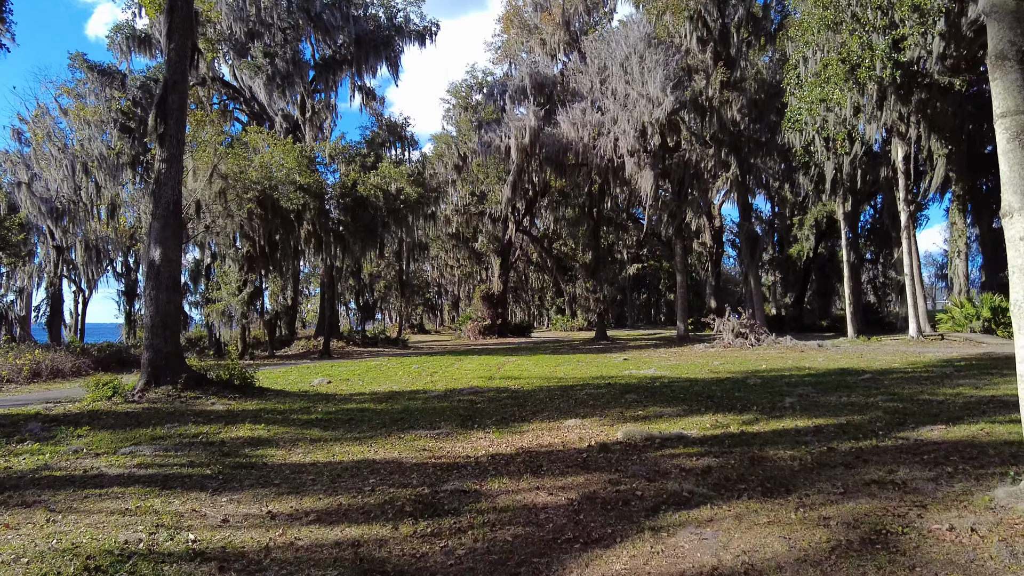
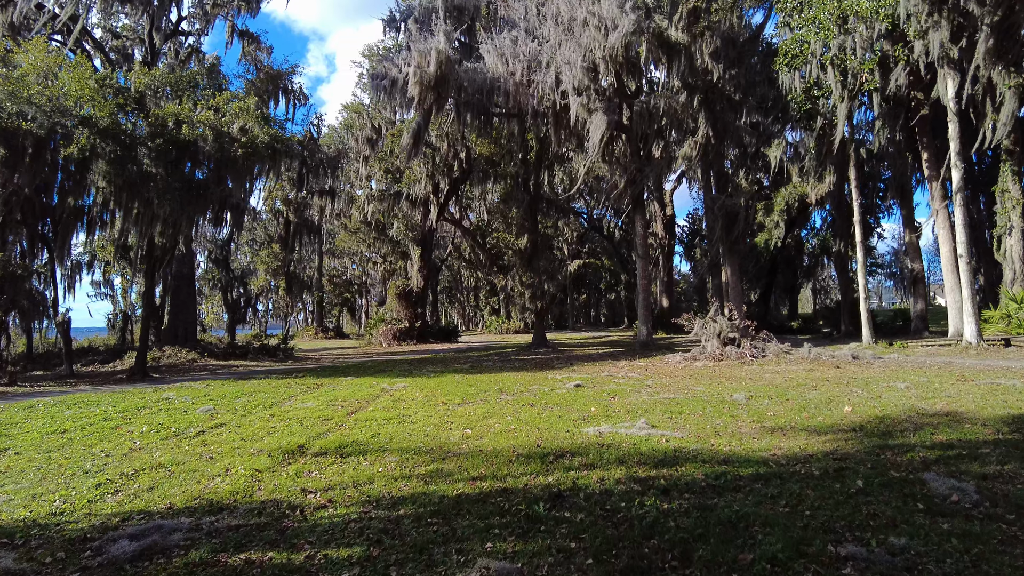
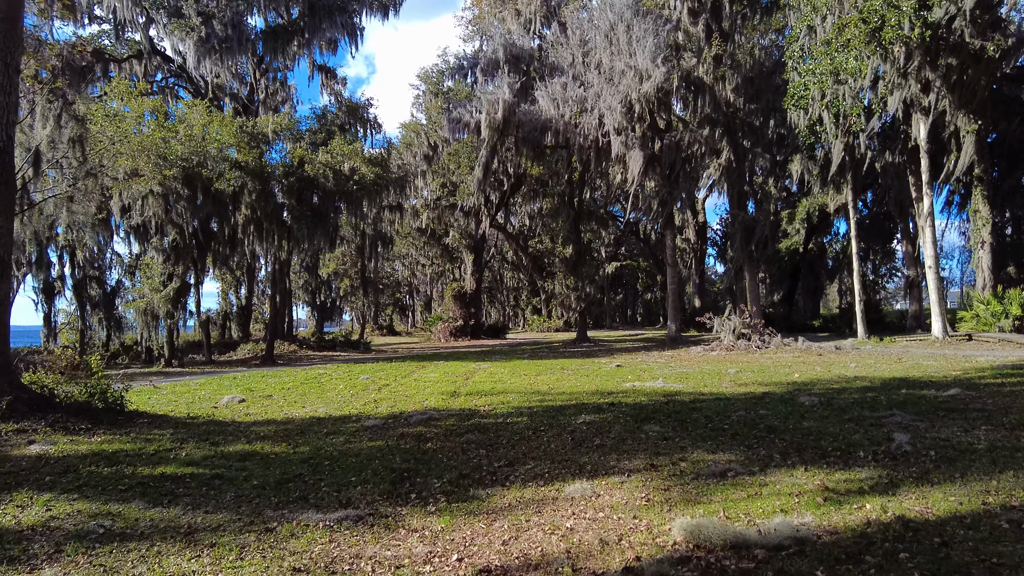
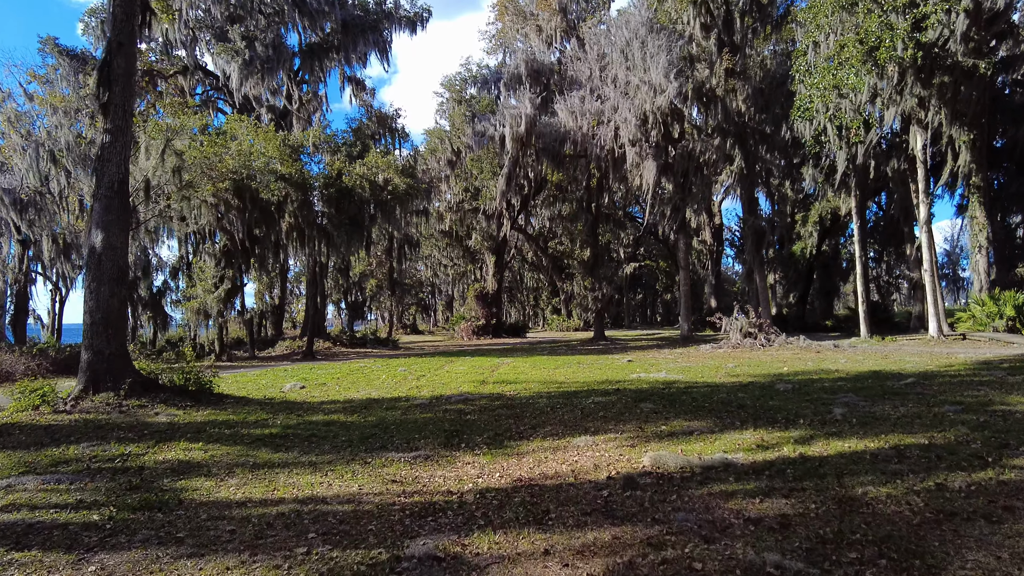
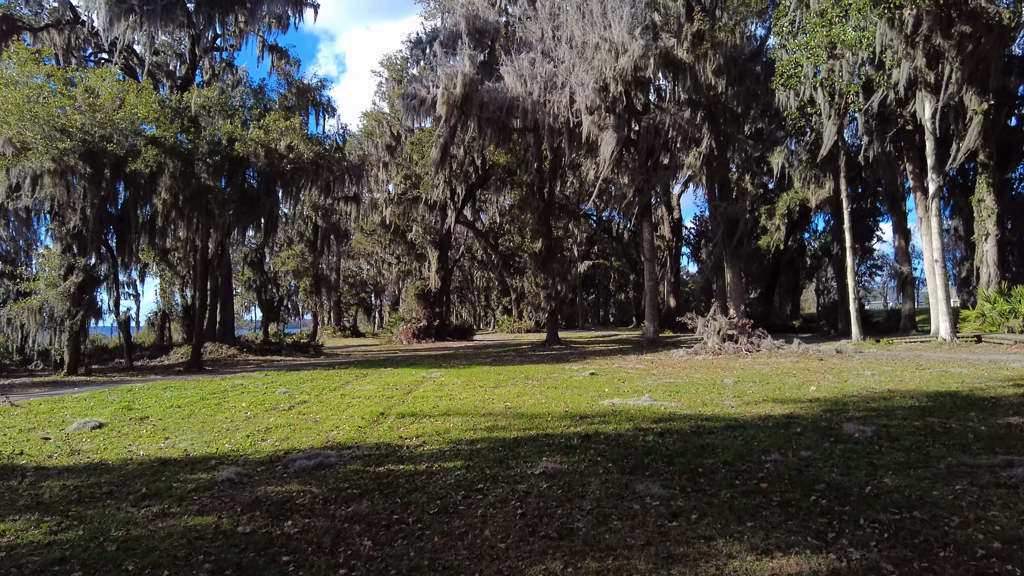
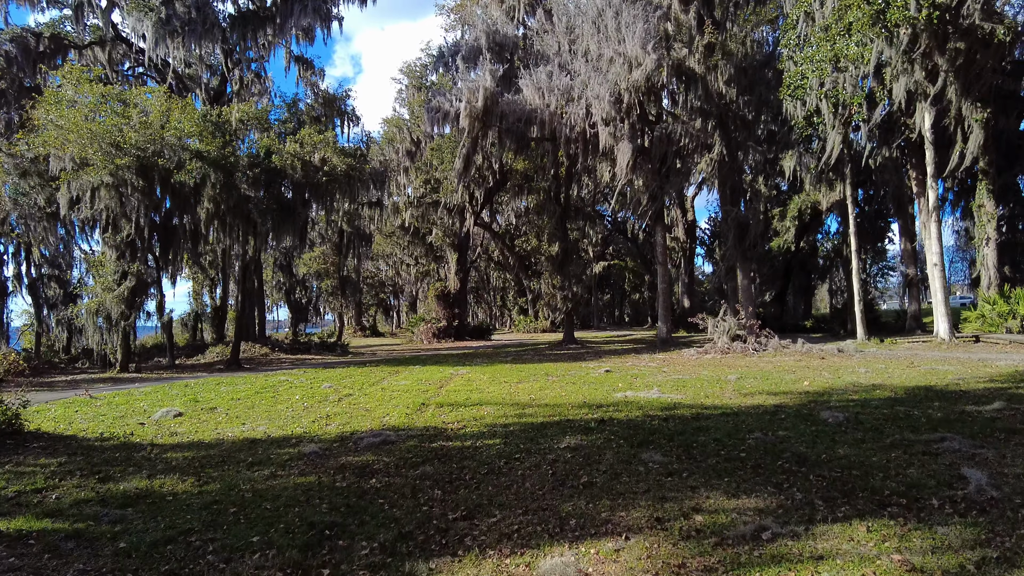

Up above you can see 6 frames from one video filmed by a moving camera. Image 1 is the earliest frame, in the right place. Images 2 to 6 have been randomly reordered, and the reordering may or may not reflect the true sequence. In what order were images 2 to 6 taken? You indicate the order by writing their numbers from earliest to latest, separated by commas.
4, 3, 6, 5, 2
